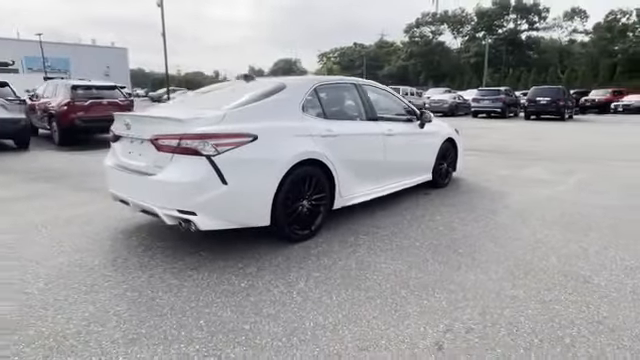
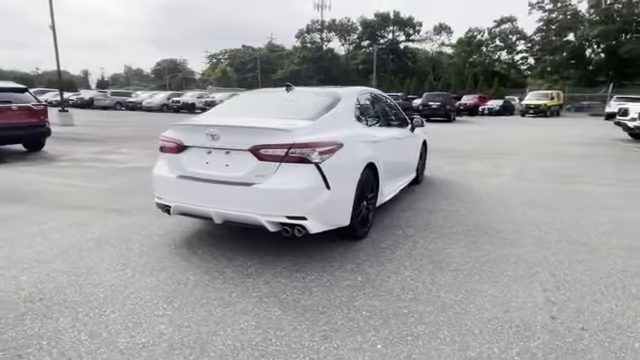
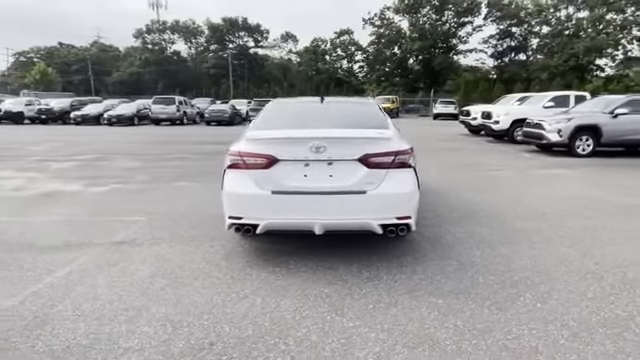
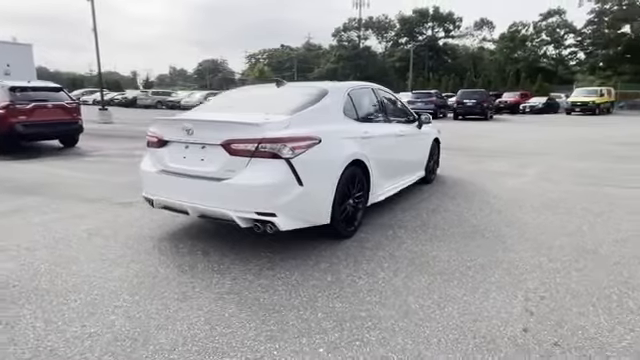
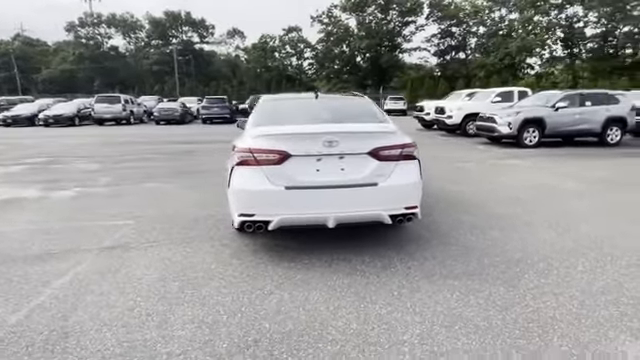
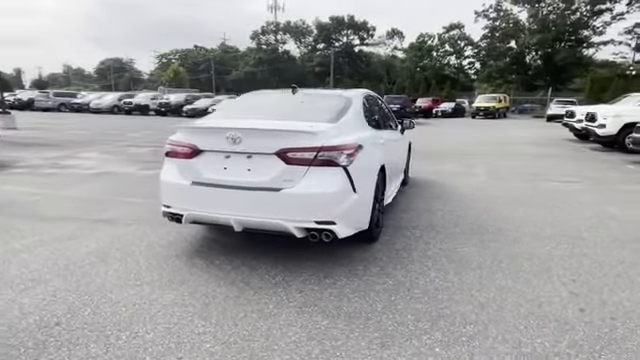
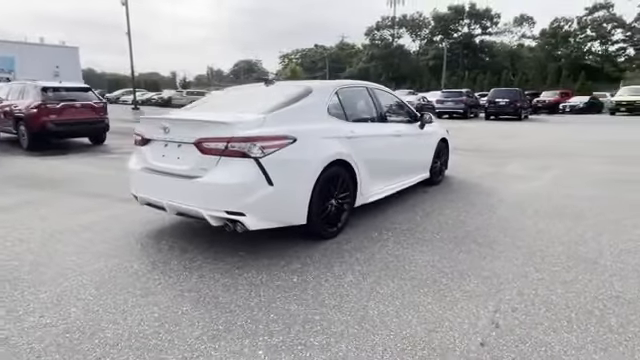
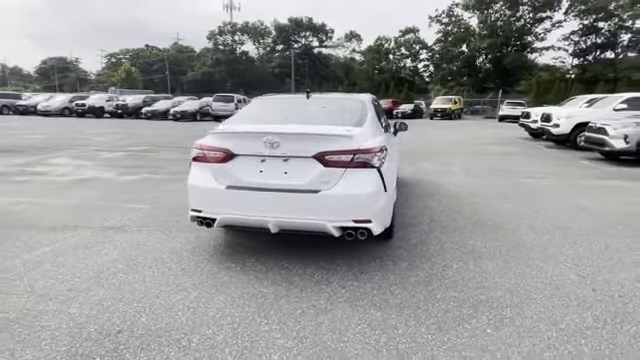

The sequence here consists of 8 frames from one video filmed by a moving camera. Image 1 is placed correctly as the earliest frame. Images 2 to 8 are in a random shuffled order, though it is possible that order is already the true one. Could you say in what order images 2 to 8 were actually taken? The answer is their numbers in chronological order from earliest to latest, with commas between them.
7, 4, 2, 6, 8, 3, 5
